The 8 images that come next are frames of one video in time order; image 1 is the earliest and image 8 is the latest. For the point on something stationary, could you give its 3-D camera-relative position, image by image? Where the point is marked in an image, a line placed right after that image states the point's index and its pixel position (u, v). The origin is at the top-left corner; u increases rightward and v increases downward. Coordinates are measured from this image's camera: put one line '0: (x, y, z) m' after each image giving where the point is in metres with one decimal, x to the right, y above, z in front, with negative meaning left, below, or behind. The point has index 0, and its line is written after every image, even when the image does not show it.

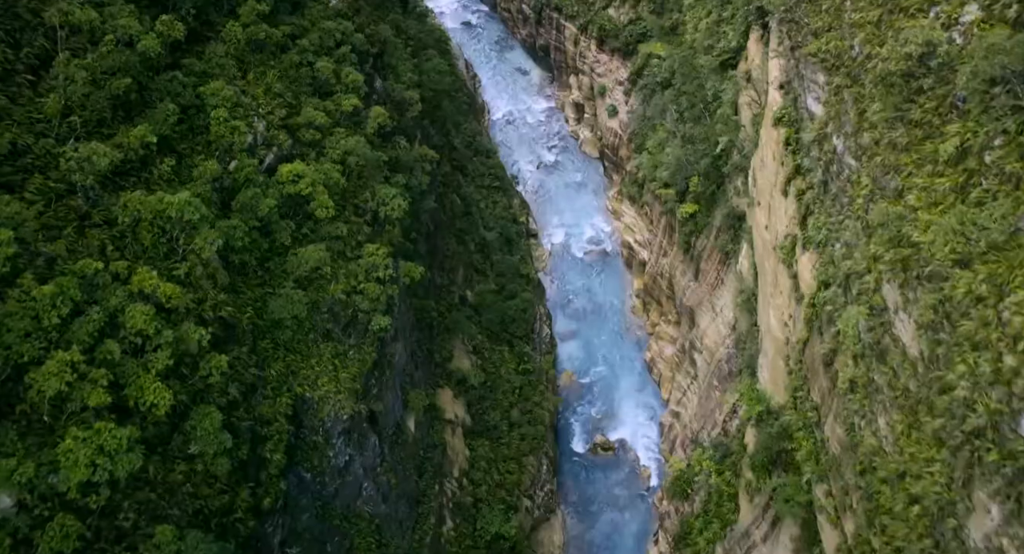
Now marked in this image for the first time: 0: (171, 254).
0: (-4.7, +0.3, +11.4) m
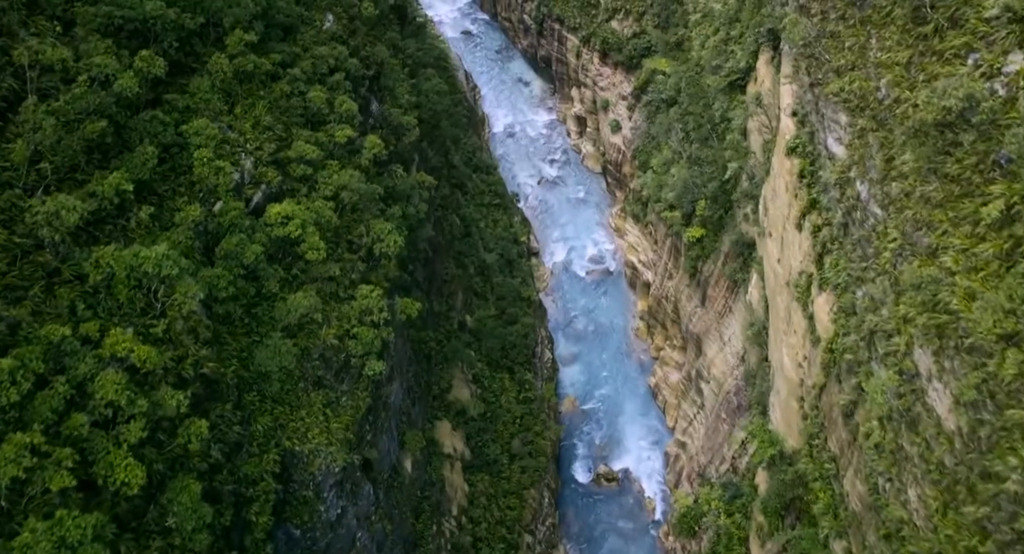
0: (-4.7, -0.4, +10.6) m
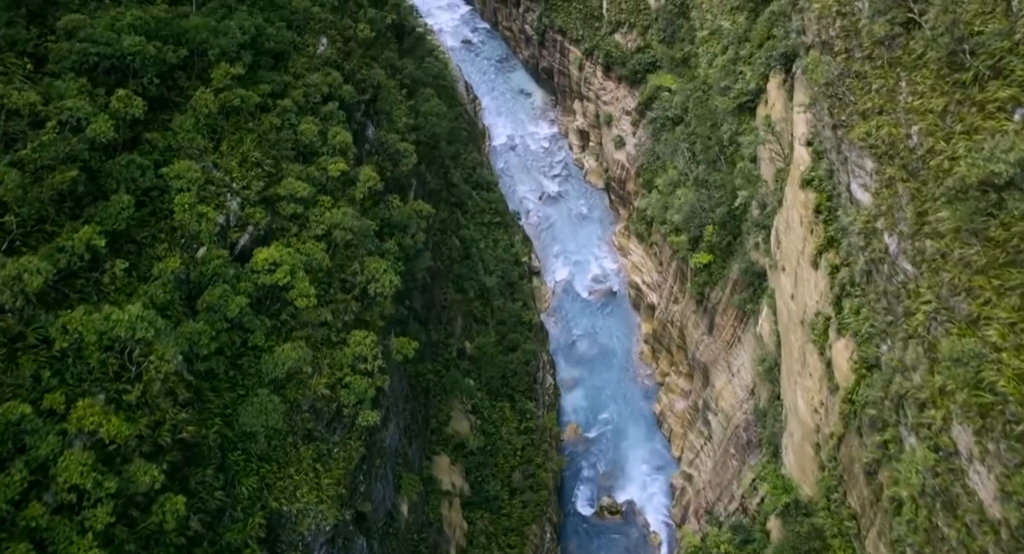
0: (-4.7, -1.1, +9.9) m
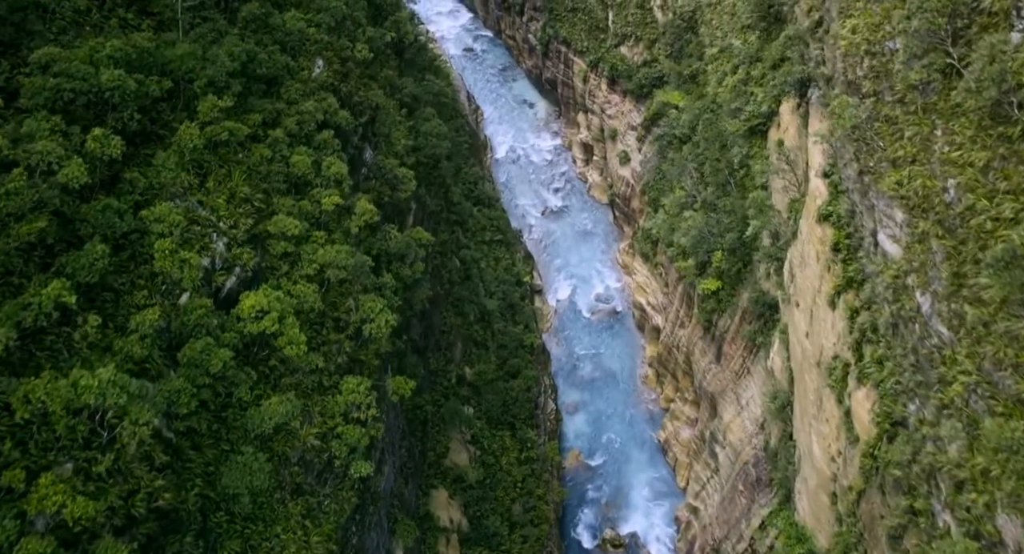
0: (-4.6, -1.8, +9.1) m
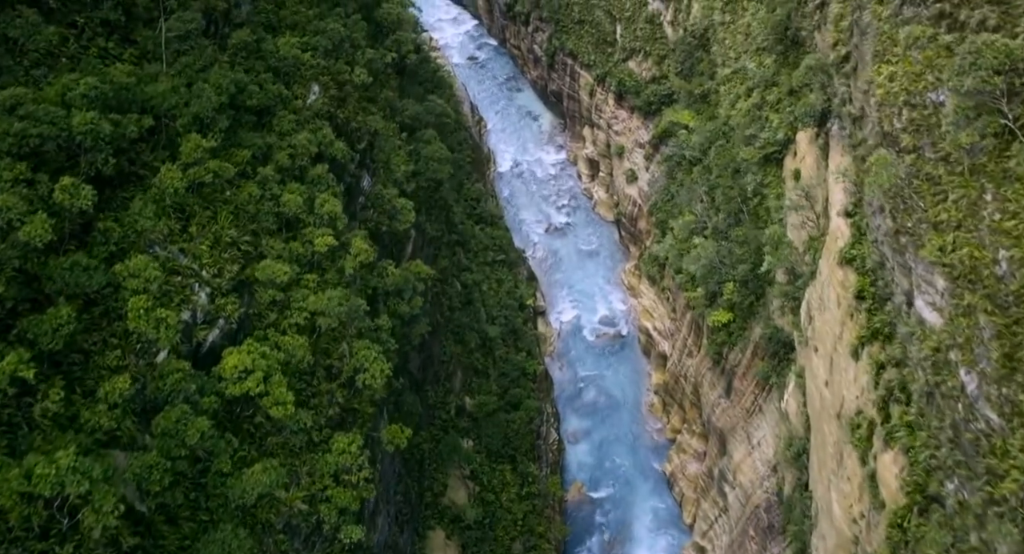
0: (-4.6, -2.5, +8.3) m
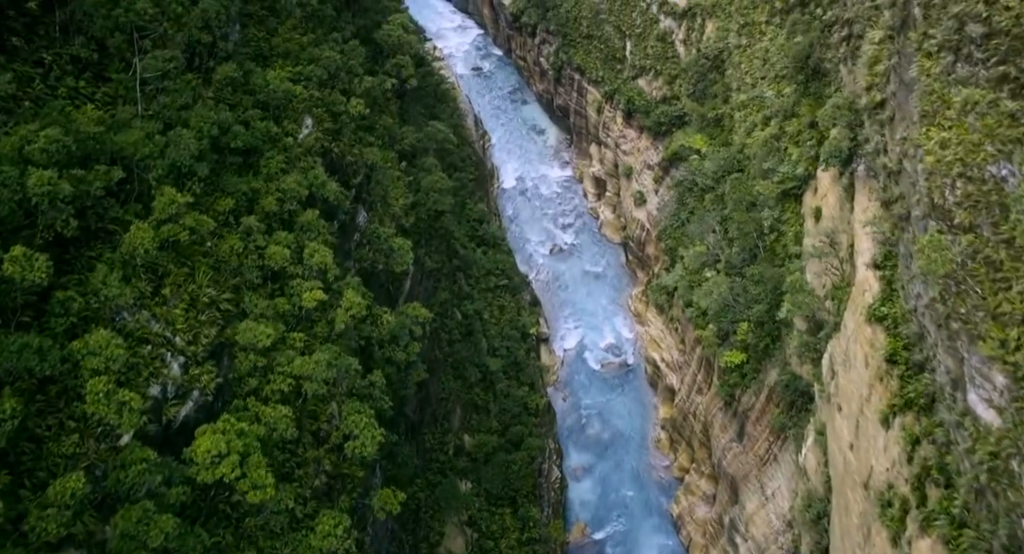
0: (-4.6, -3.3, +7.3) m
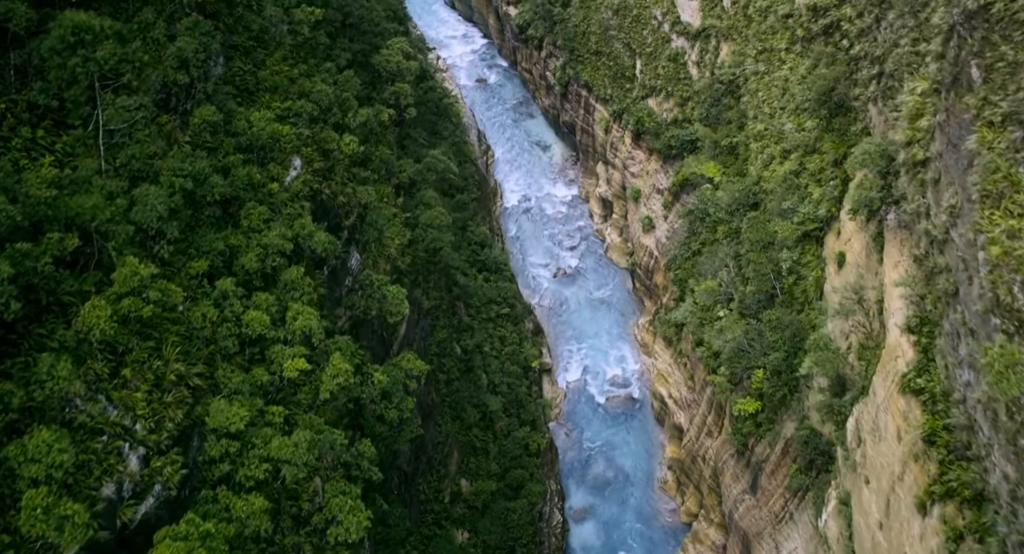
0: (-4.6, -4.2, +6.1) m
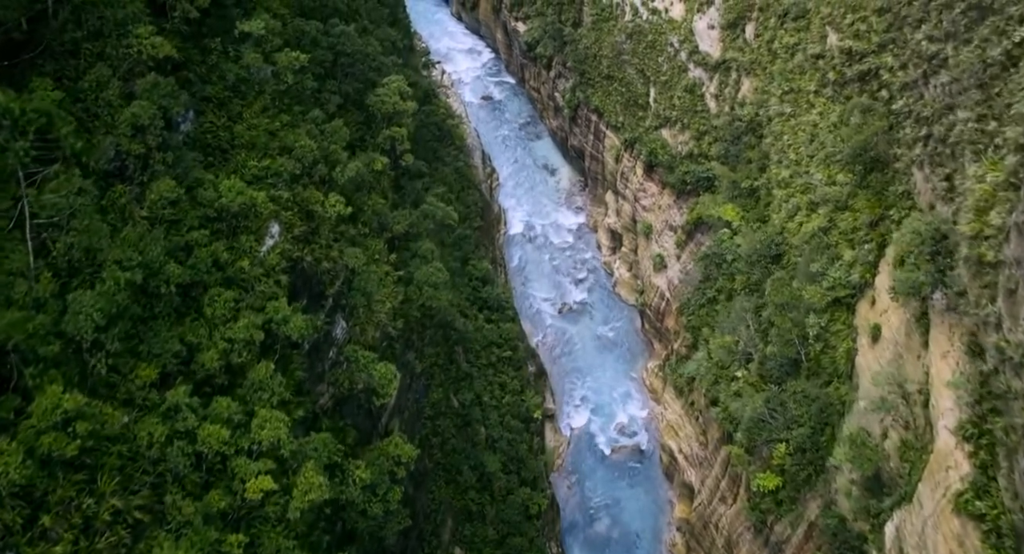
0: (-4.7, -5.4, +4.6) m
